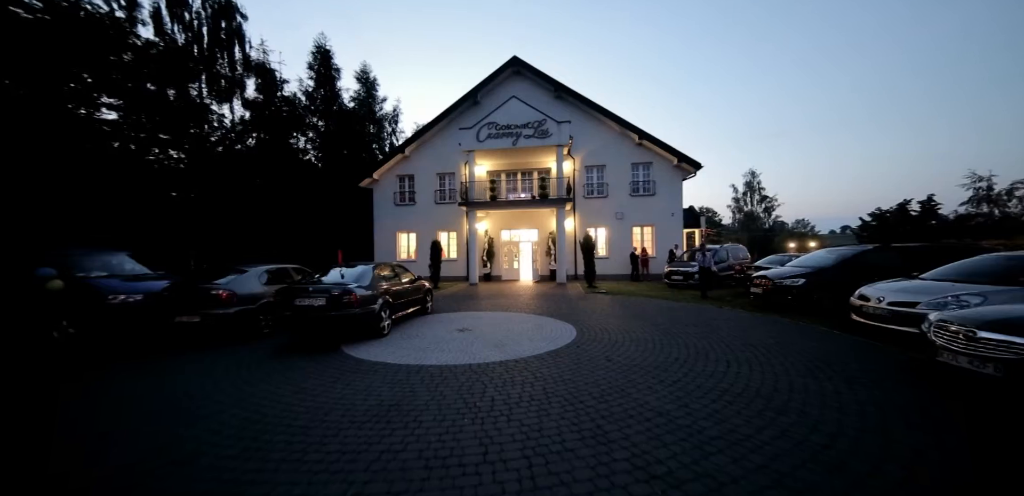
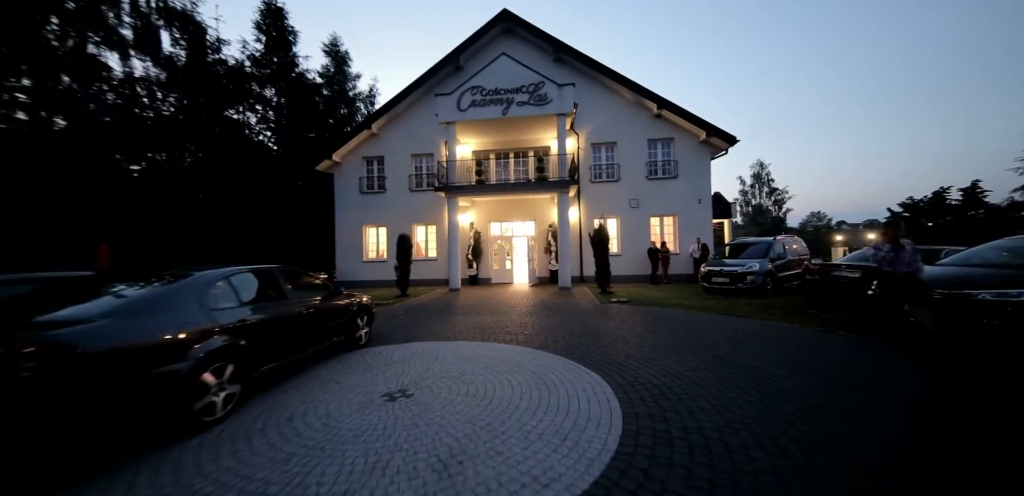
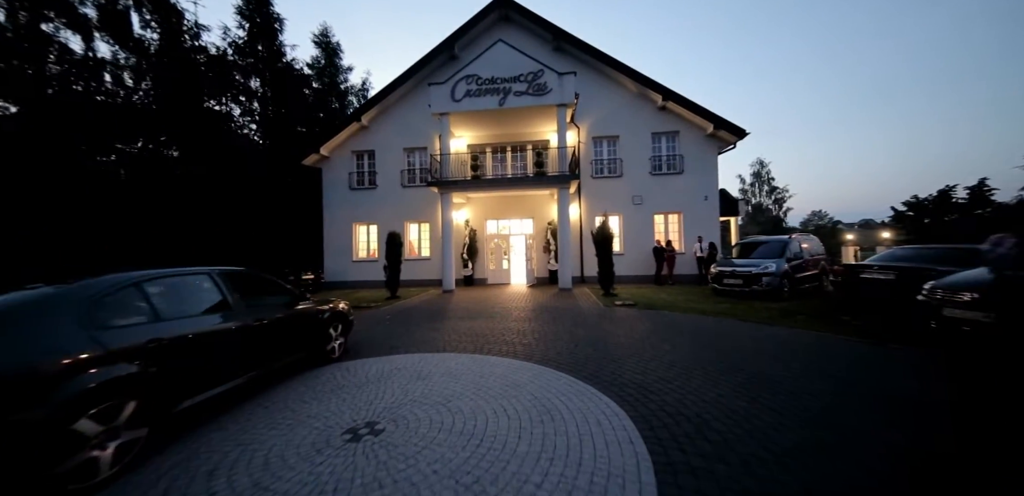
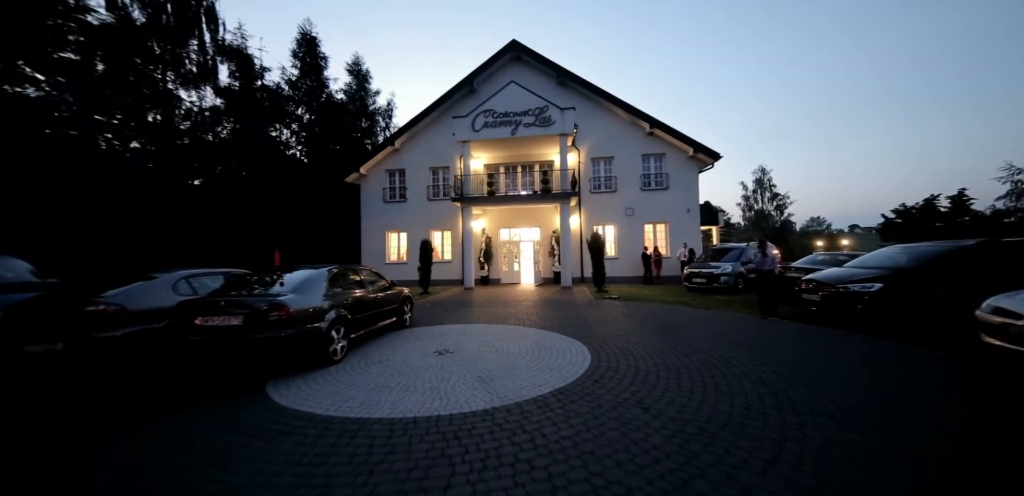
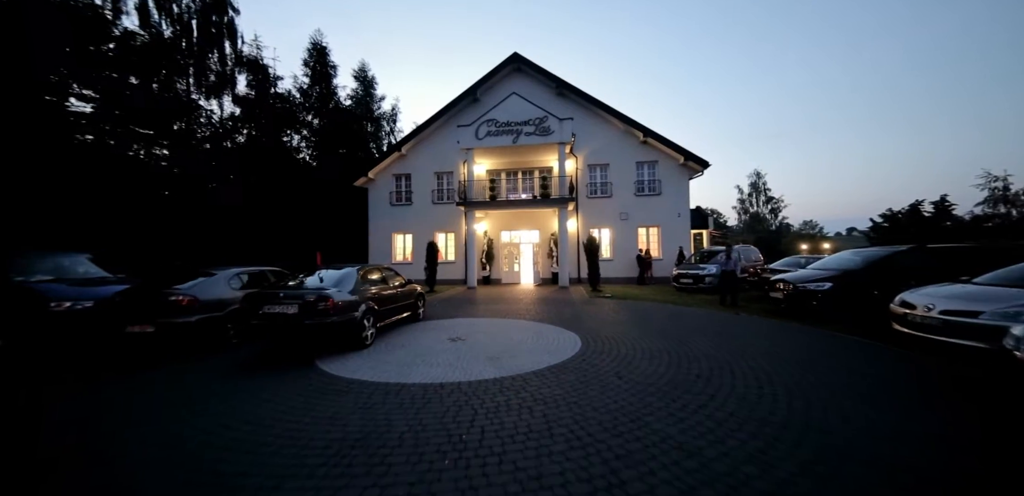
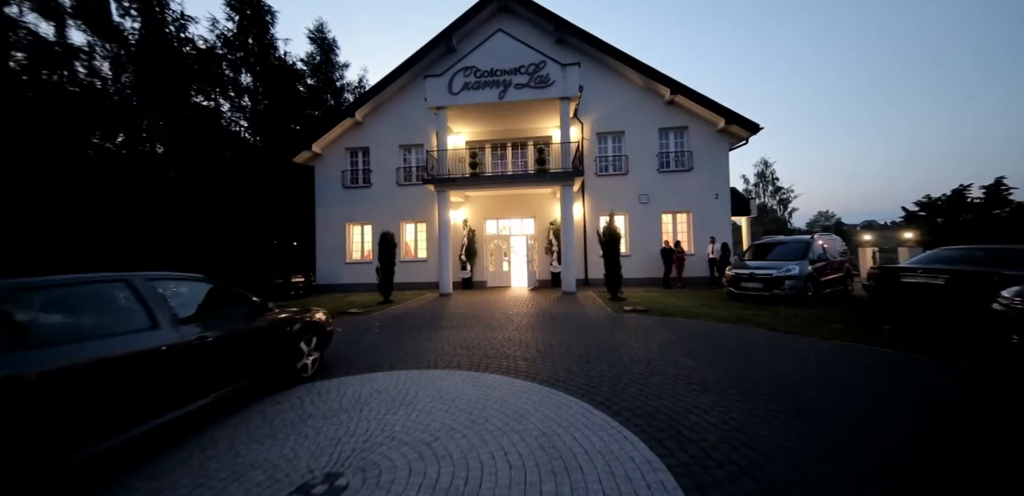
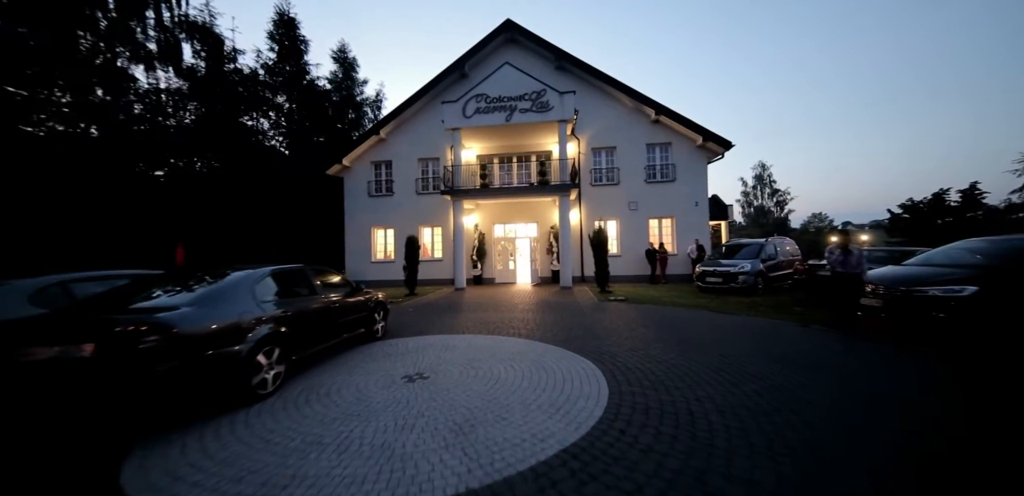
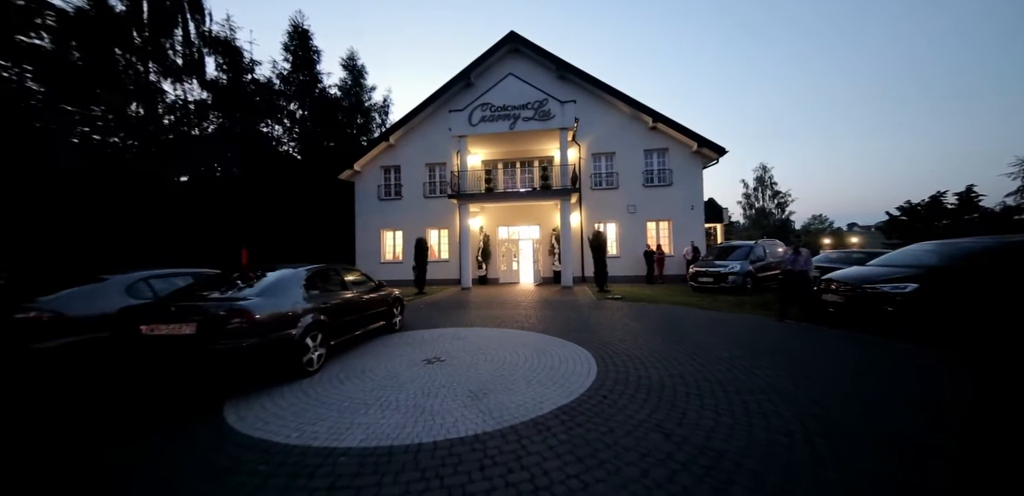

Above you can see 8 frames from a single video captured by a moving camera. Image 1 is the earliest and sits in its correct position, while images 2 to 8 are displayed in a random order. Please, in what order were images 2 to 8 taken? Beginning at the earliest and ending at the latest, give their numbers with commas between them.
5, 4, 8, 7, 2, 3, 6
